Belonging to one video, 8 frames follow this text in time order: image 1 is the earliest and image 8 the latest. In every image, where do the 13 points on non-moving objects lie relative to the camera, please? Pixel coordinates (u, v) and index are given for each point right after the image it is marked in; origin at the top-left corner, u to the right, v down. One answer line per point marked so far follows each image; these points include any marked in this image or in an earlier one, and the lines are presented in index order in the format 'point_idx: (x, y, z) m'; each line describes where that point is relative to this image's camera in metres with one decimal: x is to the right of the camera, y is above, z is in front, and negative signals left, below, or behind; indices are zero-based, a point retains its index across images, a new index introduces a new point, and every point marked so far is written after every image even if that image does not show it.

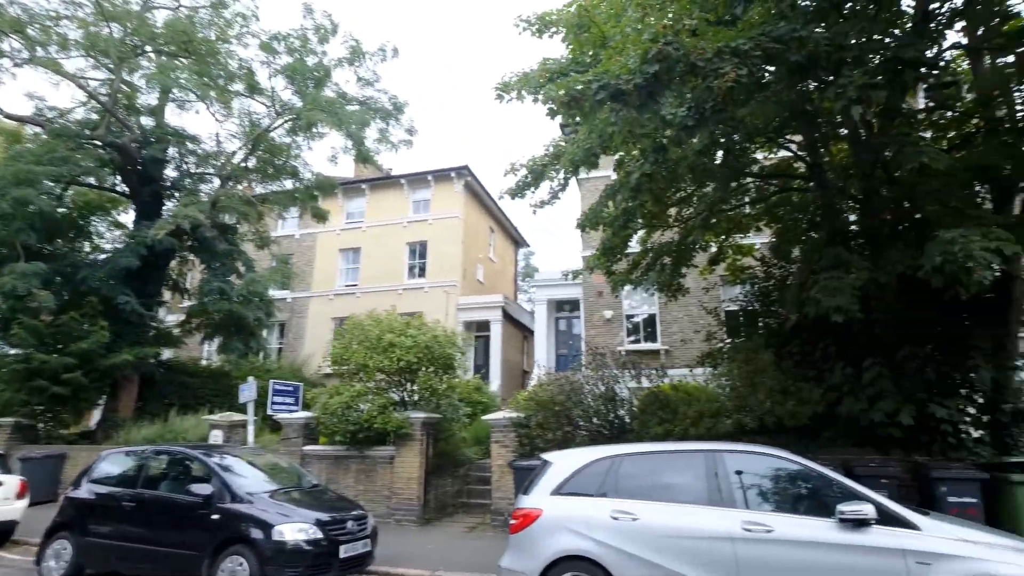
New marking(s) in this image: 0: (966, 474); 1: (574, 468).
0: (+5.9, -2.4, +7.0) m
1: (+0.6, -1.8, +5.3) m
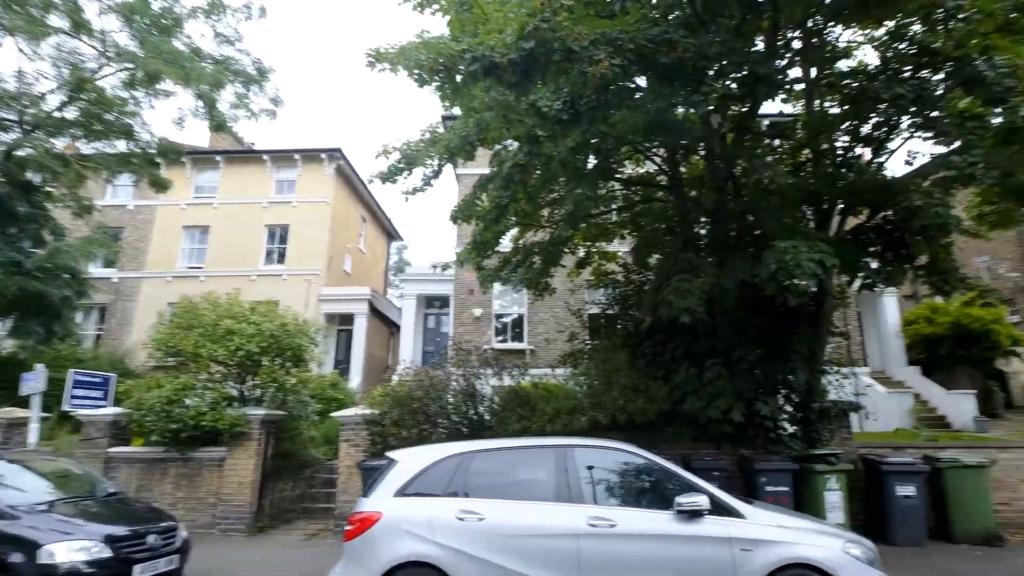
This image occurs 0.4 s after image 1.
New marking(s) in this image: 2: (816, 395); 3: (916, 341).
0: (+3.9, -2.6, +7.8) m
1: (-0.8, -1.6, +4.9) m
2: (+4.7, -1.7, +8.4) m
3: (+14.8, -2.0, +19.7) m
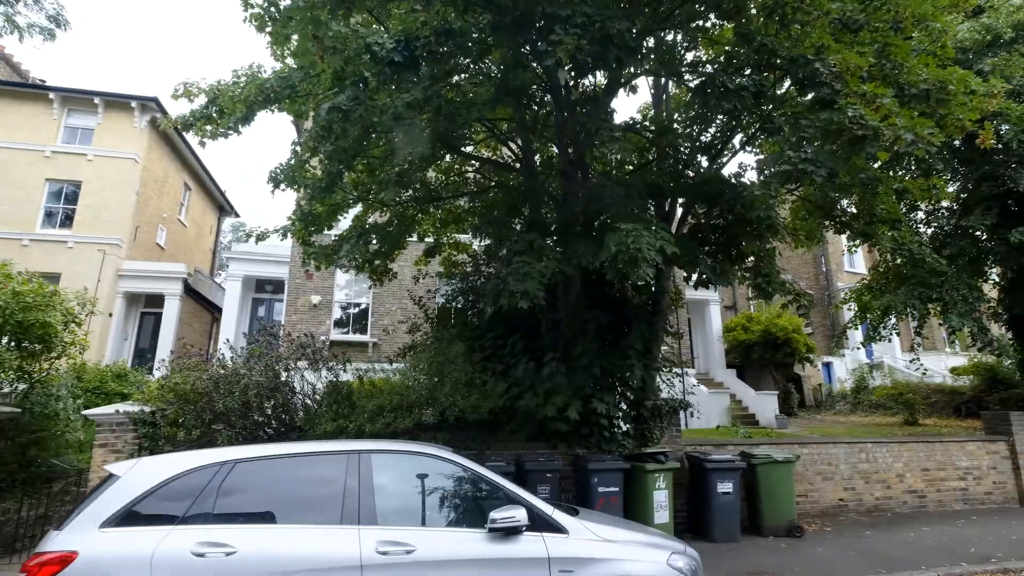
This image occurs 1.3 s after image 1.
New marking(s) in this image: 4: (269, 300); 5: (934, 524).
0: (+1.4, -2.5, +7.5) m
1: (-2.4, -1.3, +3.6) m
2: (+2.1, -1.6, +8.3) m
3: (+9.0, -2.4, +21.8) m
4: (-8.8, -0.5, +19.6) m
5: (+6.9, -3.9, +8.8) m
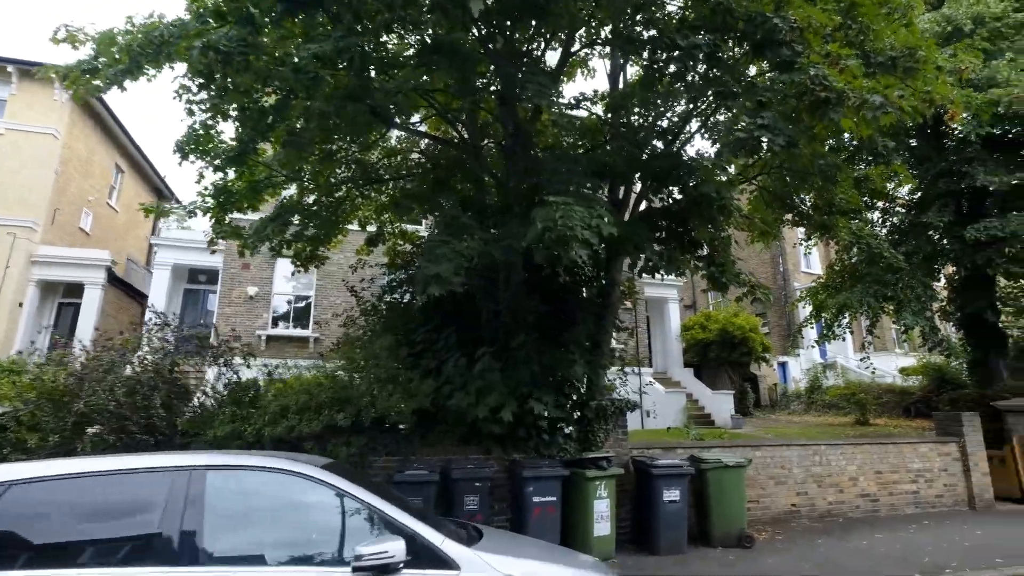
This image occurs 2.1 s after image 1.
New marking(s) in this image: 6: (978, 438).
0: (+0.5, -2.3, +6.8) m
1: (-3.0, -1.1, +2.6) m
2: (+1.2, -1.5, +7.6) m
3: (+7.2, -2.3, +21.5) m
4: (-10.4, -0.1, +18.2) m
5: (+5.9, -3.8, +8.4) m
6: (+8.7, -2.8, +10.1) m
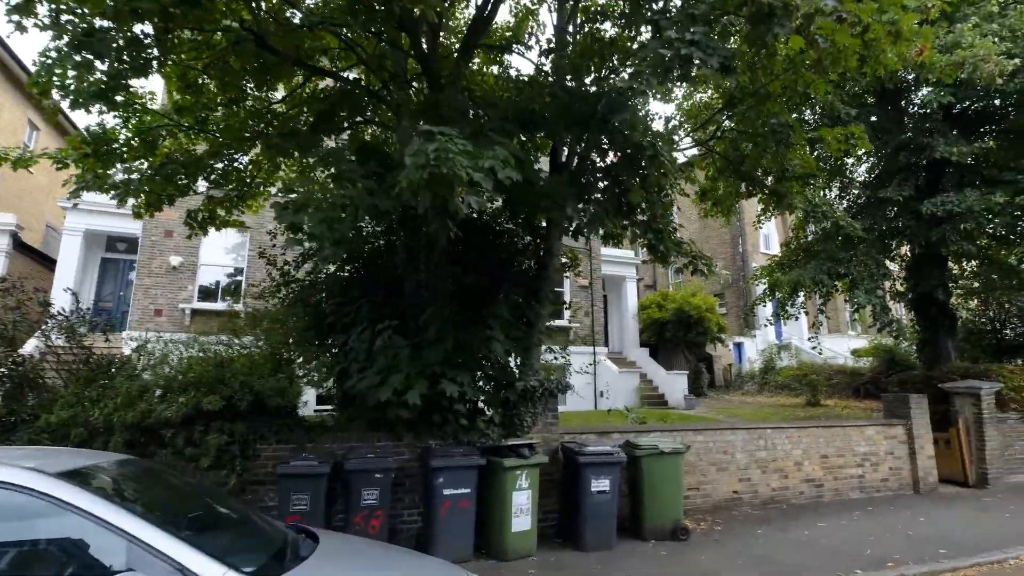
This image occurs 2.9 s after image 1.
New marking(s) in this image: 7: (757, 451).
0: (-0.5, -1.9, +6.0) m
1: (-3.8, -0.8, +1.6) m
2: (+0.1, -1.1, +6.8) m
3: (+5.3, -1.5, +21.1) m
4: (-12.0, +0.8, +16.7) m
5: (+4.7, -3.4, +8.0) m
6: (+7.5, -2.4, +9.8) m
7: (+3.8, -2.5, +8.4) m
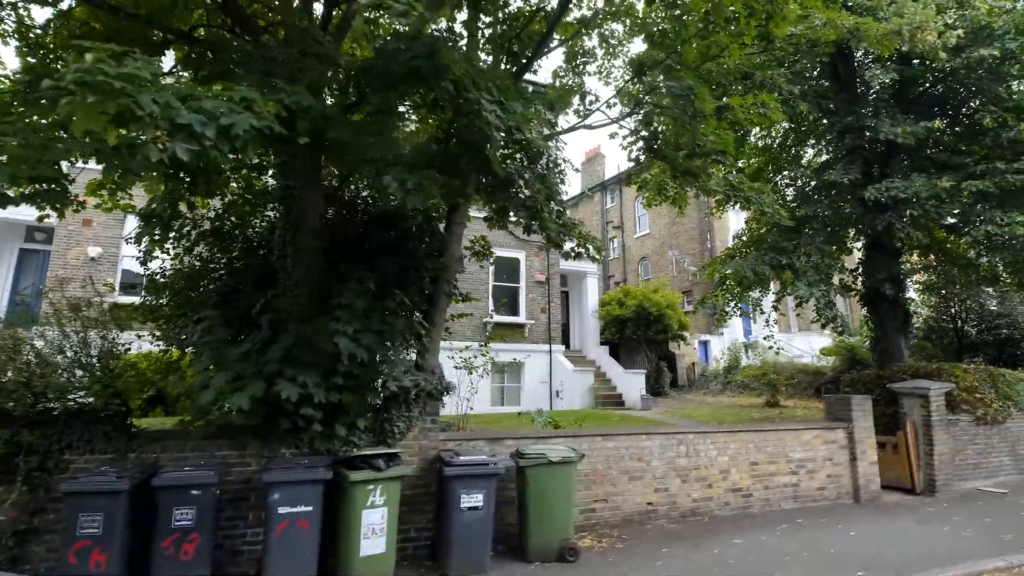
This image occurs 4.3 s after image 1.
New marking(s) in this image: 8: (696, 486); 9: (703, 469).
0: (-2.0, -1.8, +5.2) m
1: (-5.2, -0.7, +0.7) m
2: (-1.4, -0.9, +6.0) m
3: (+3.6, -1.3, +20.3) m
4: (-13.6, +1.0, +15.7) m
5: (+3.2, -3.3, +7.3) m
6: (+6.0, -2.3, +9.1) m
7: (+2.3, -2.4, +7.7) m
8: (+2.6, -2.8, +7.7) m
9: (+2.8, -2.6, +7.8) m
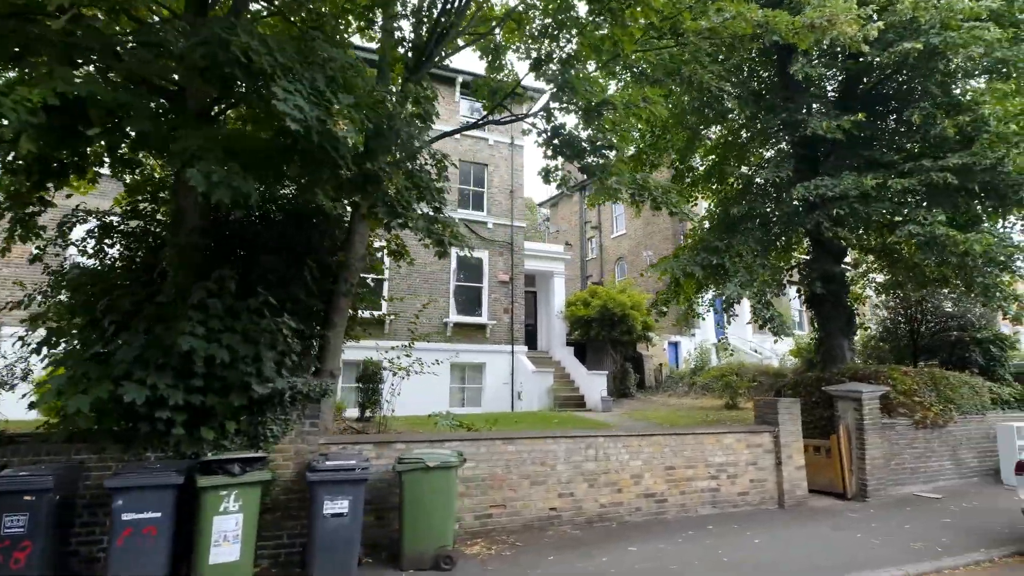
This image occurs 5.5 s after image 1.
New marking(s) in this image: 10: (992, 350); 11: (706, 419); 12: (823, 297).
0: (-3.3, -1.8, +5.0) m
1: (-6.5, -0.6, +0.5) m
2: (-2.7, -0.9, +5.8) m
3: (+2.3, -1.3, +20.2) m
4: (-14.9, +1.1, +15.5) m
5: (+1.9, -3.3, +7.1) m
6: (+4.6, -2.3, +8.9) m
7: (+1.0, -2.4, +7.5) m
8: (+1.3, -2.8, +7.5) m
9: (+1.4, -2.6, +7.6) m
10: (+10.8, -1.4, +12.1) m
11: (+5.3, -3.6, +14.7) m
12: (+6.5, -0.2, +11.3) m
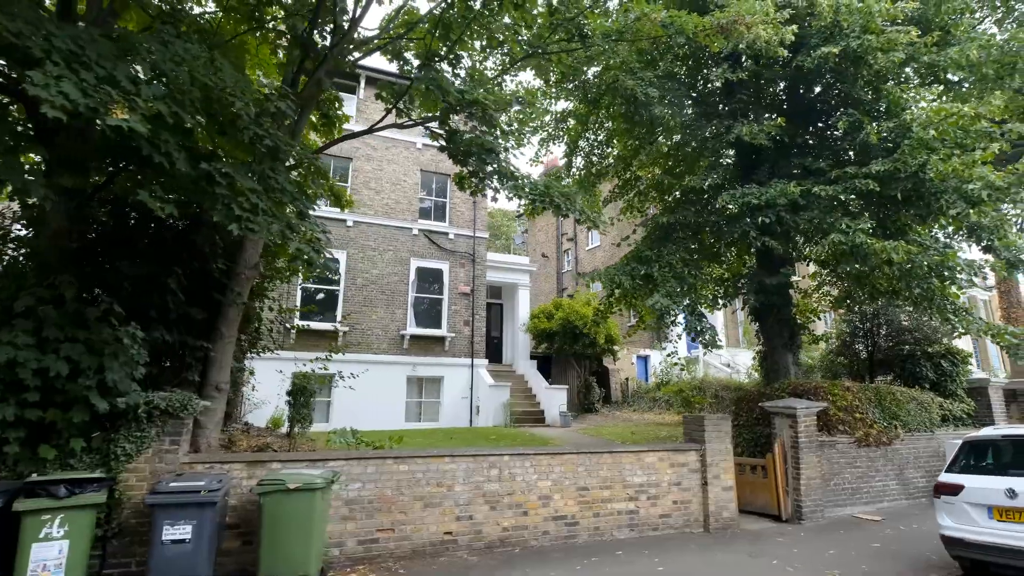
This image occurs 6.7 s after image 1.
0: (-4.7, -1.8, +4.6) m
1: (-7.8, -0.6, +0.2) m
2: (-4.0, -1.0, +5.5) m
3: (+1.0, -1.8, +19.8) m
4: (-16.3, +0.8, +15.2) m
5: (+0.5, -3.4, +6.6) m
6: (+3.3, -2.5, +8.5) m
7: (-0.3, -2.5, +7.1) m
8: (0.0, -3.0, +7.1) m
9: (+0.1, -2.8, +7.2) m
10: (+9.4, -1.7, +11.7) m
11: (+4.0, -3.9, +14.3) m
12: (+5.2, -0.4, +10.9) m
